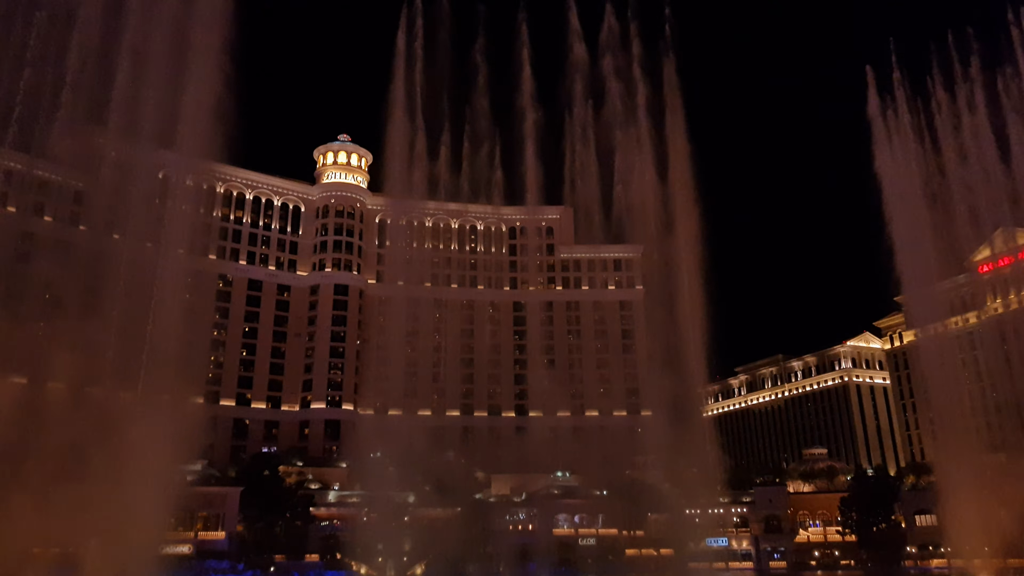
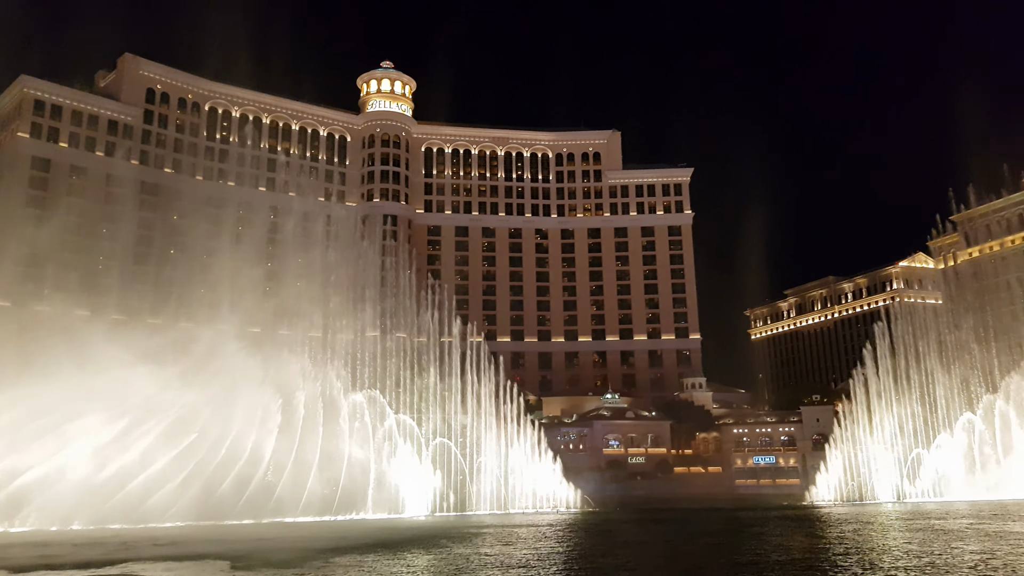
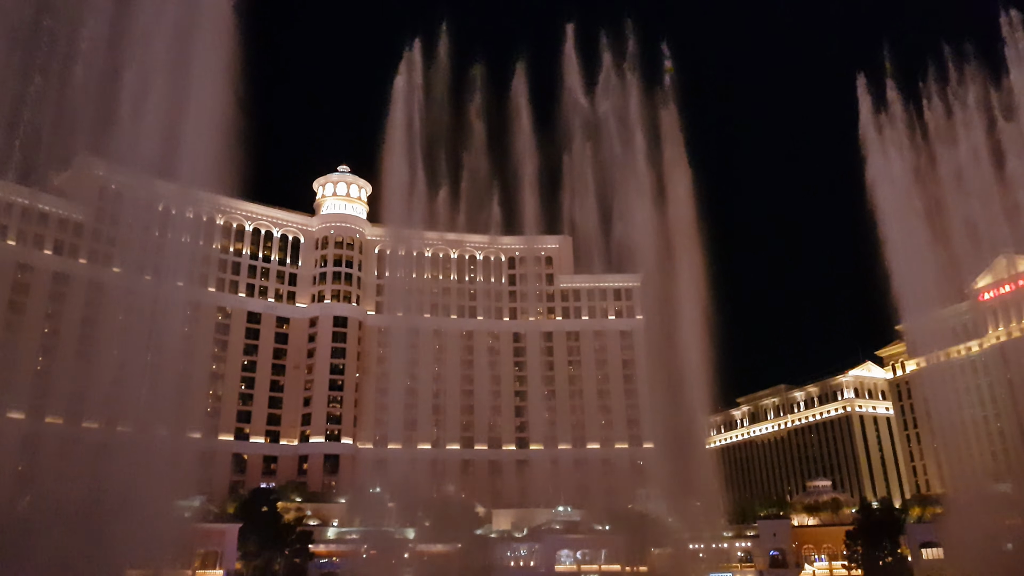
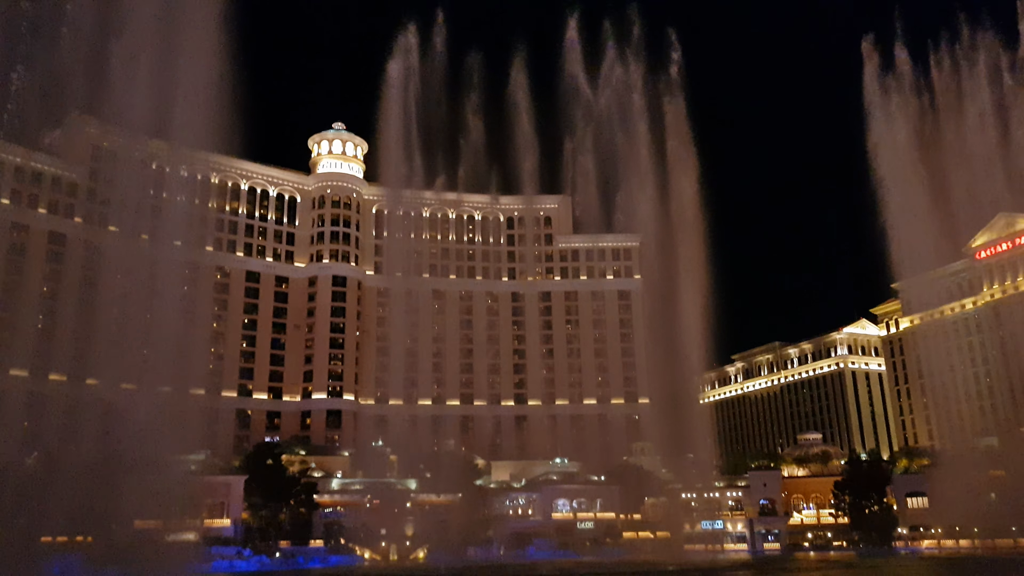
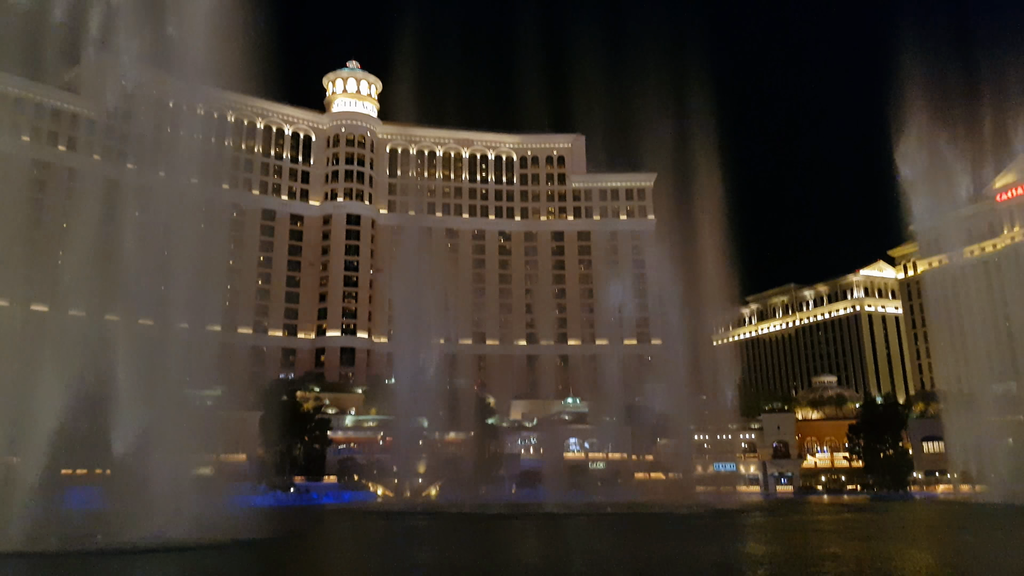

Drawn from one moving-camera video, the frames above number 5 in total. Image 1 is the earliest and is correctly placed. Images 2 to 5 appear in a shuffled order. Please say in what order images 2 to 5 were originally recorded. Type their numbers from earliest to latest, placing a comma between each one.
3, 4, 5, 2
